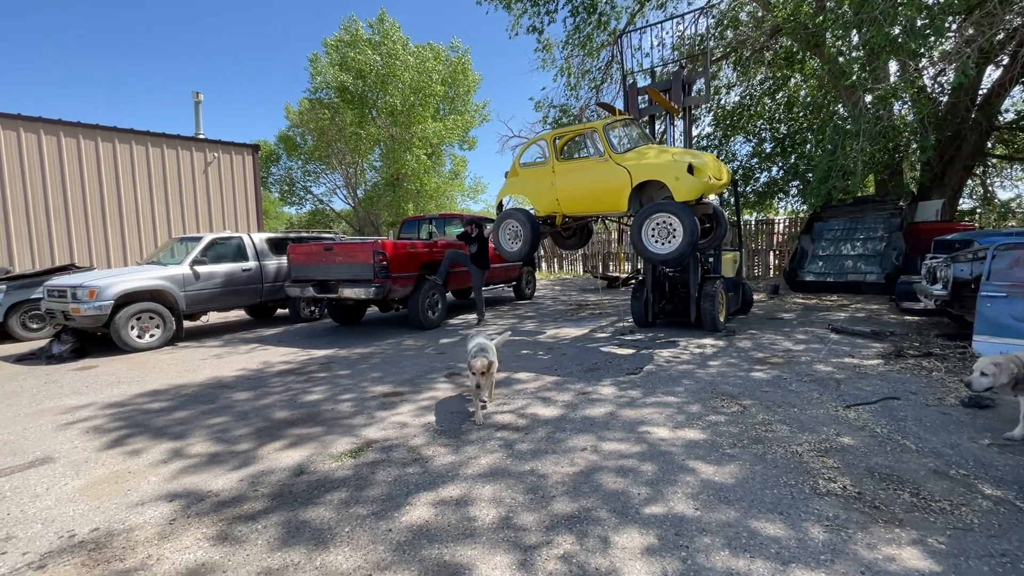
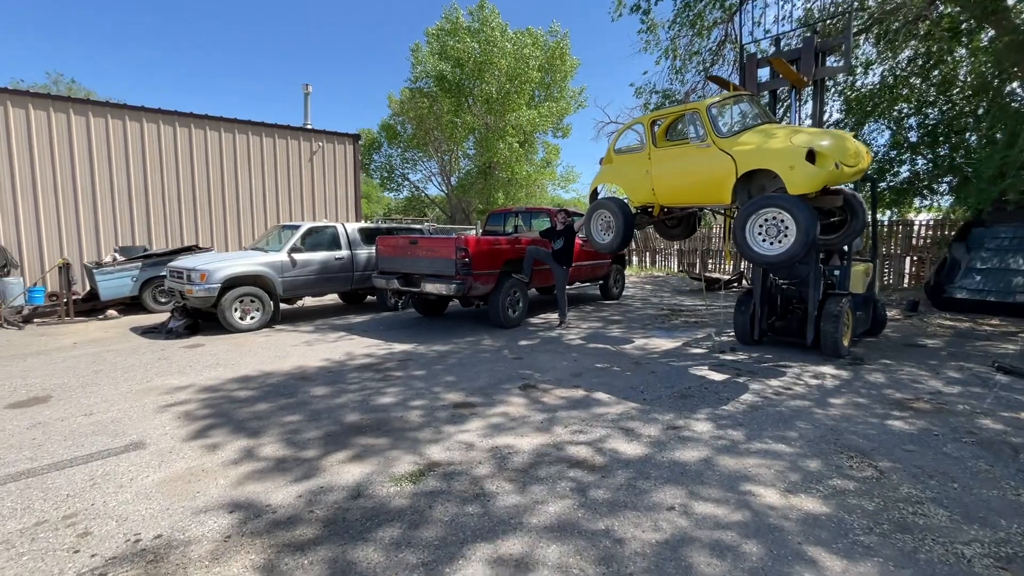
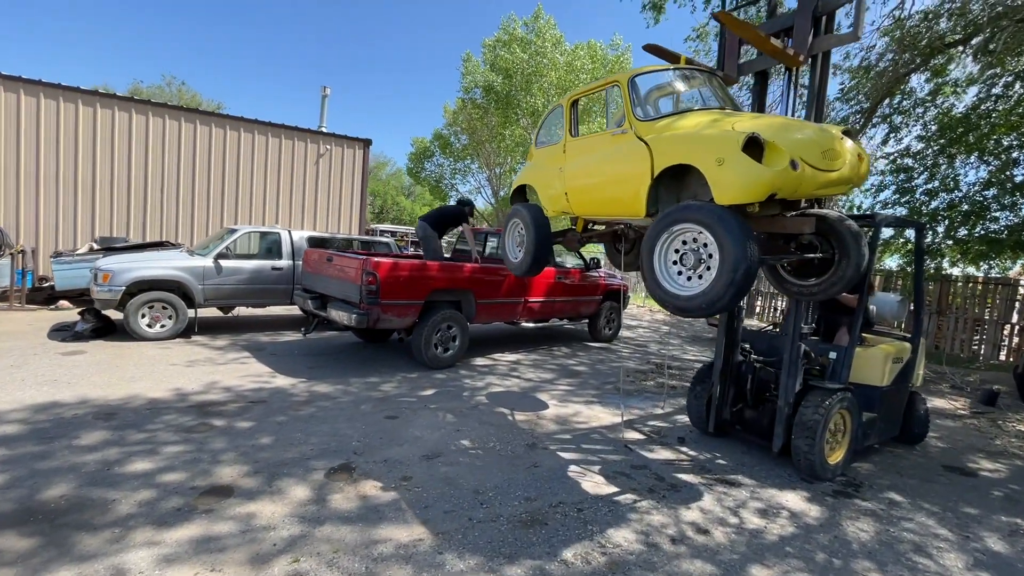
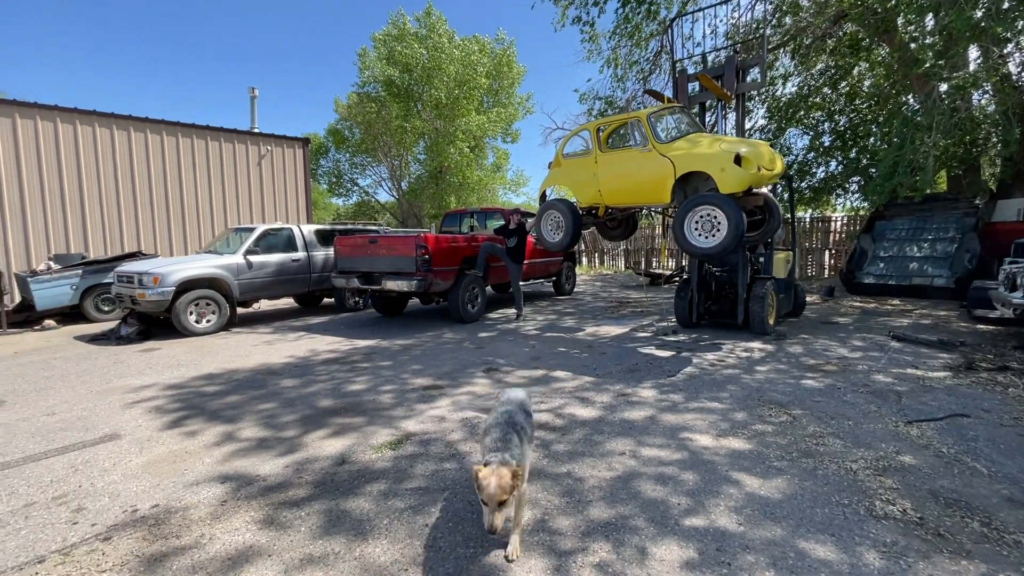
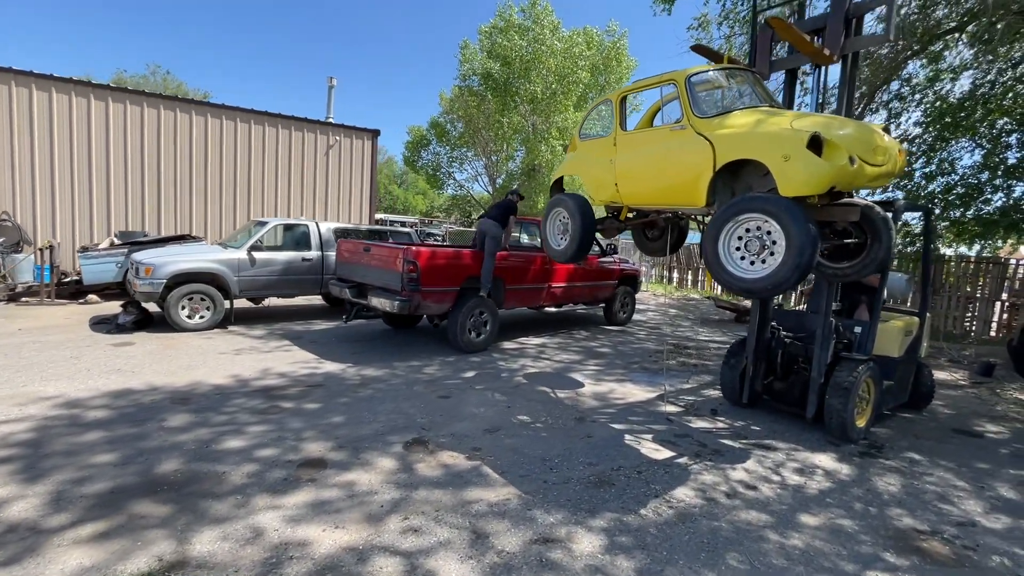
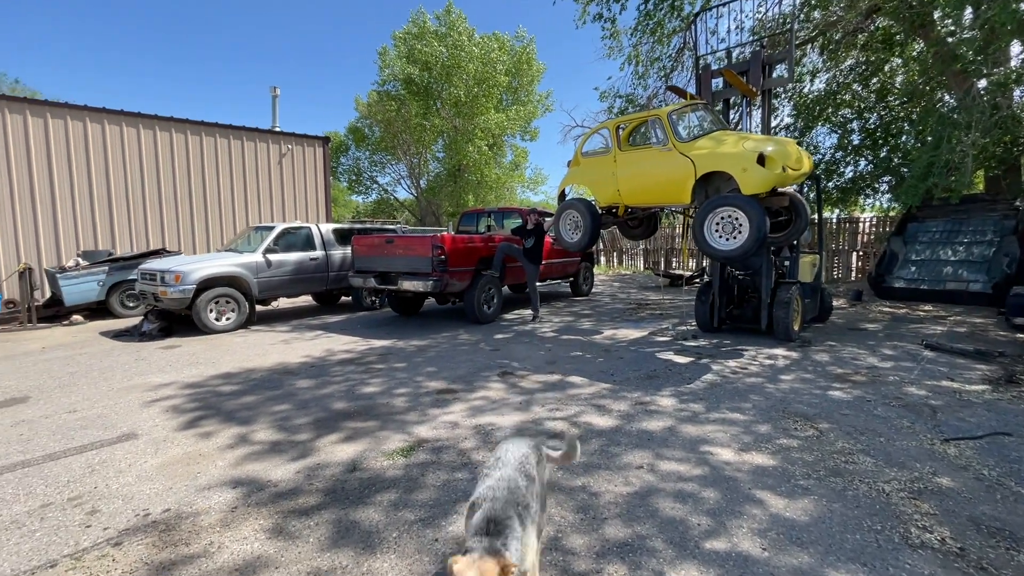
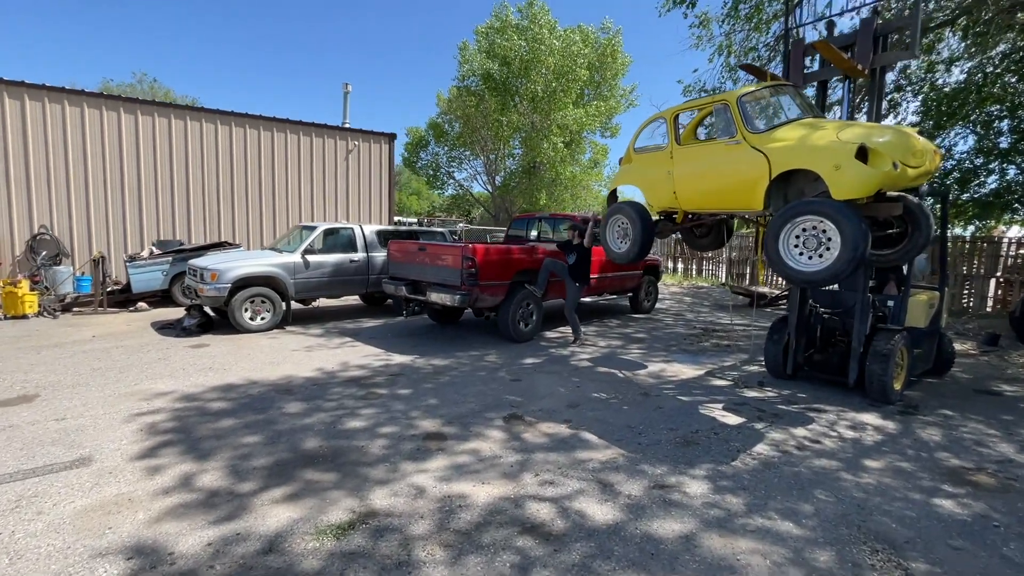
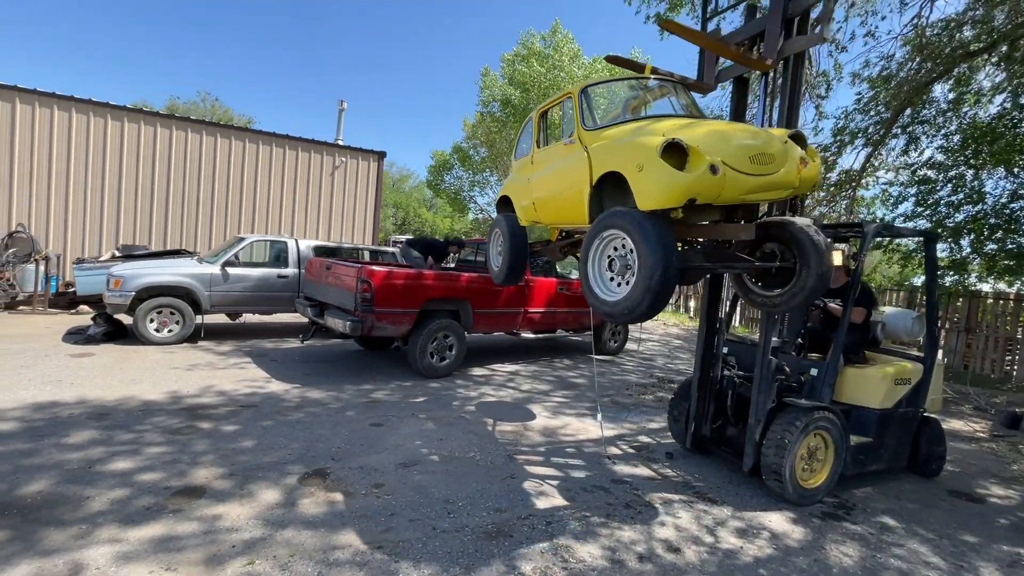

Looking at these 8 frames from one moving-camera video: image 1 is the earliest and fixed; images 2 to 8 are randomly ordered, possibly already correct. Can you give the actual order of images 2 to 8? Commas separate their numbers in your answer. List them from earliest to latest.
4, 6, 2, 7, 5, 3, 8
